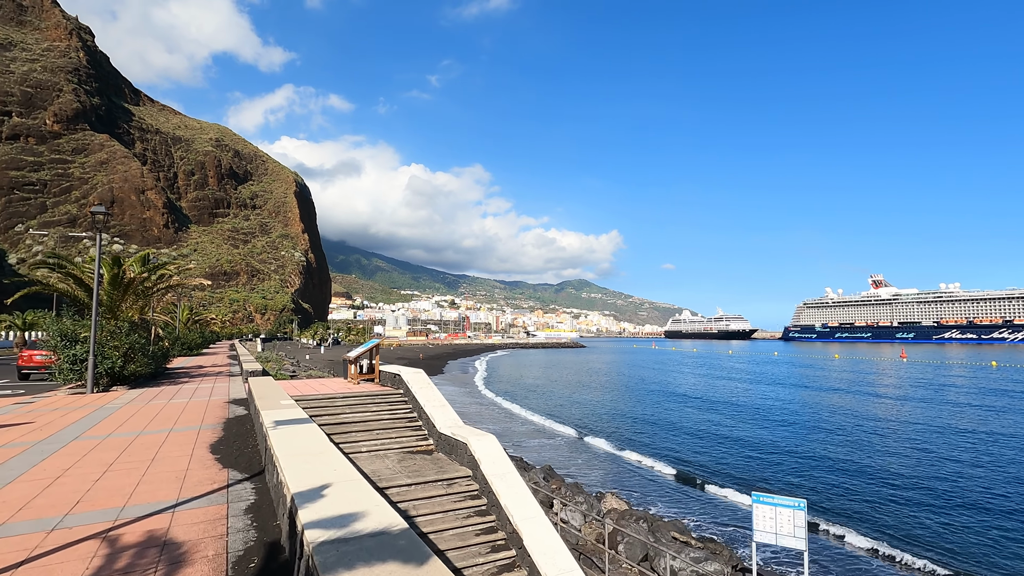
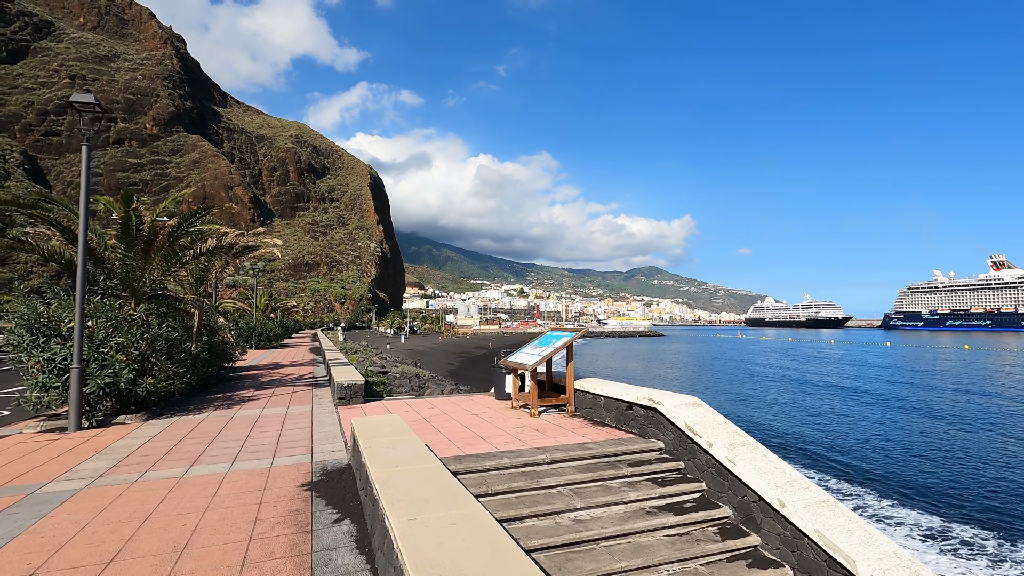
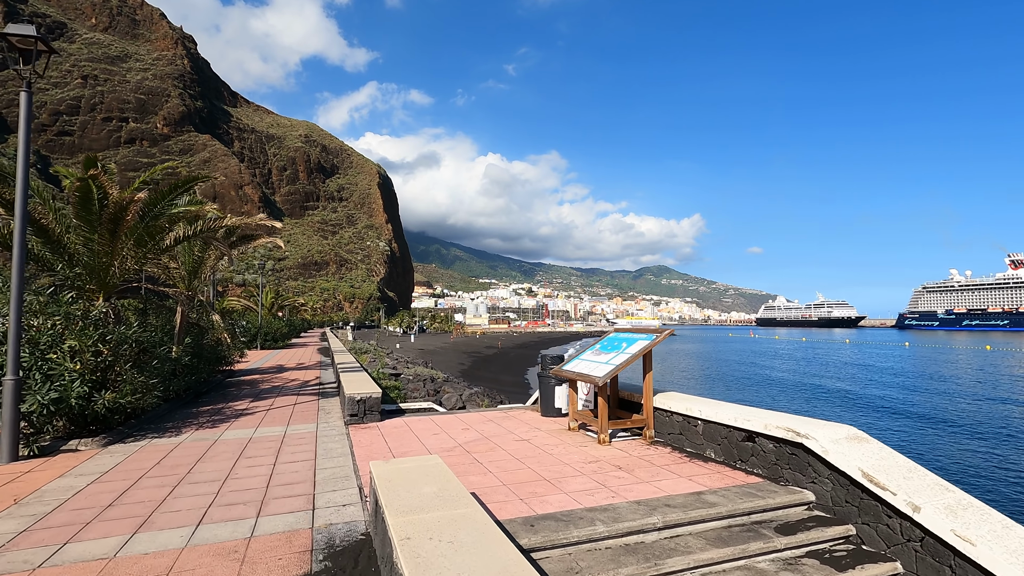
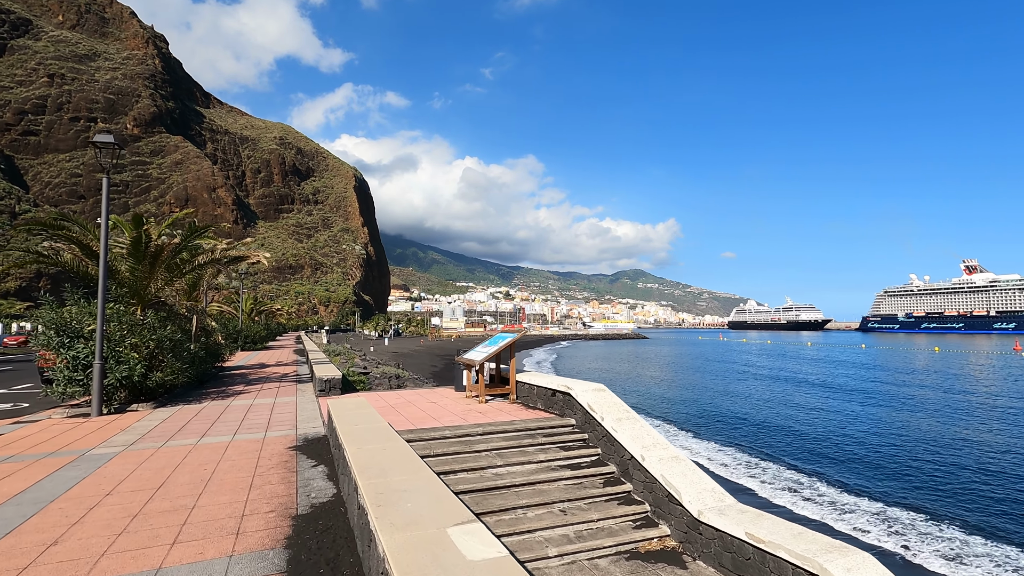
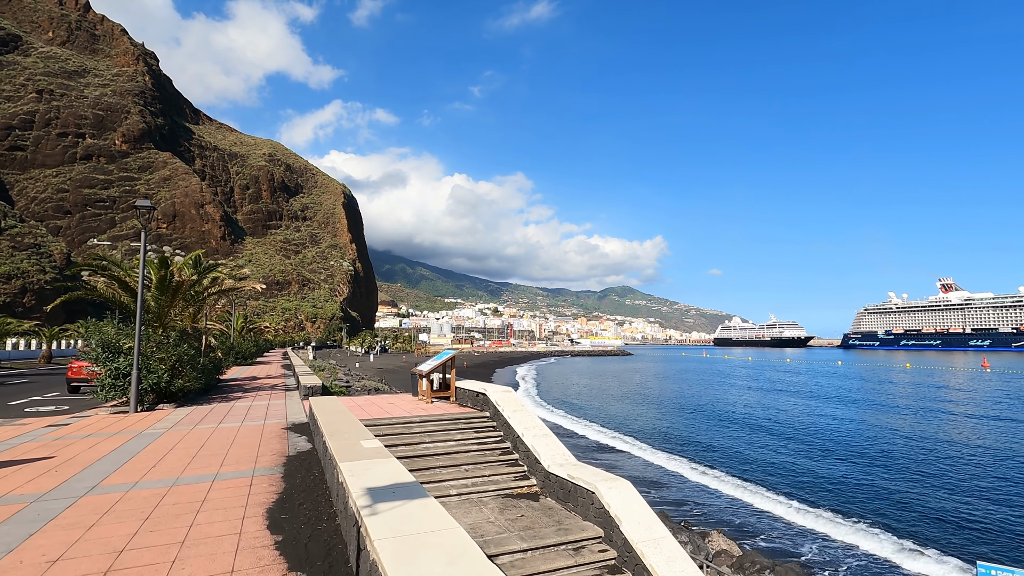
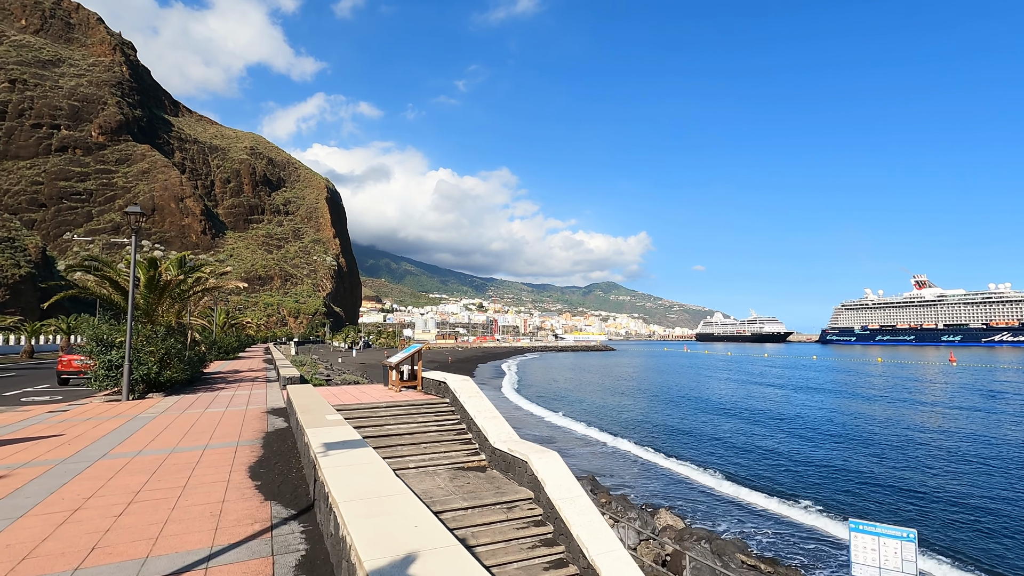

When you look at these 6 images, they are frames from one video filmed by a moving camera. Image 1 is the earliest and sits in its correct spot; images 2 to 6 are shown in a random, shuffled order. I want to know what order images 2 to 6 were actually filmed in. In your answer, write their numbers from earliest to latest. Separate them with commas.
6, 5, 4, 2, 3
